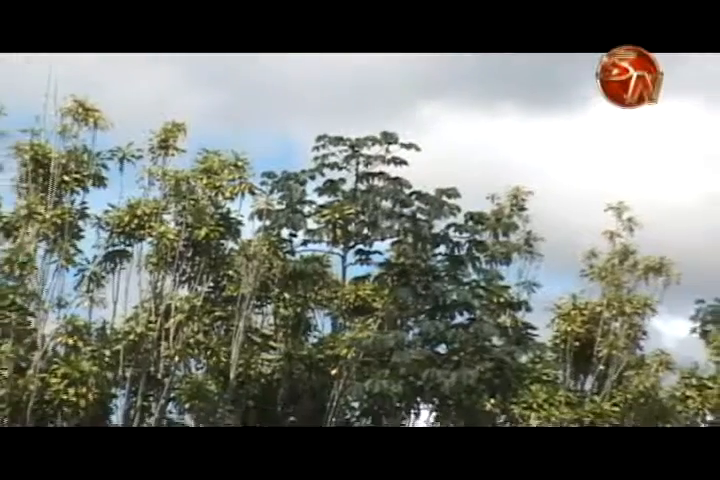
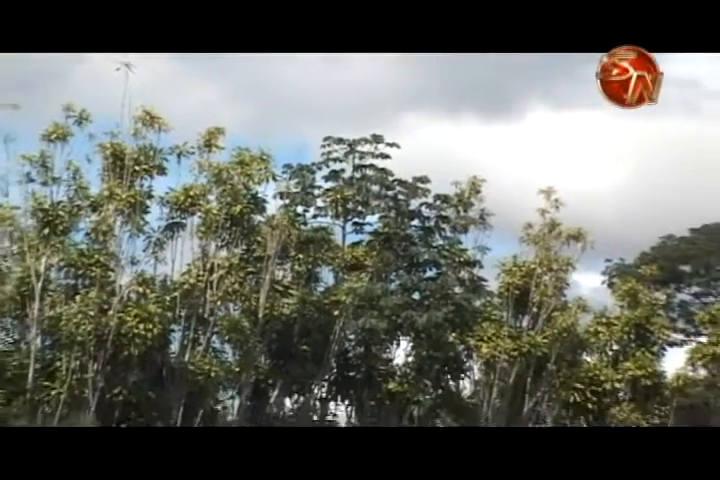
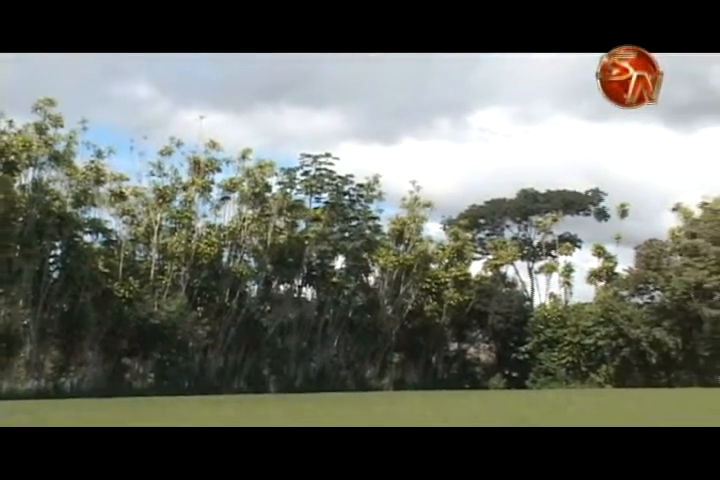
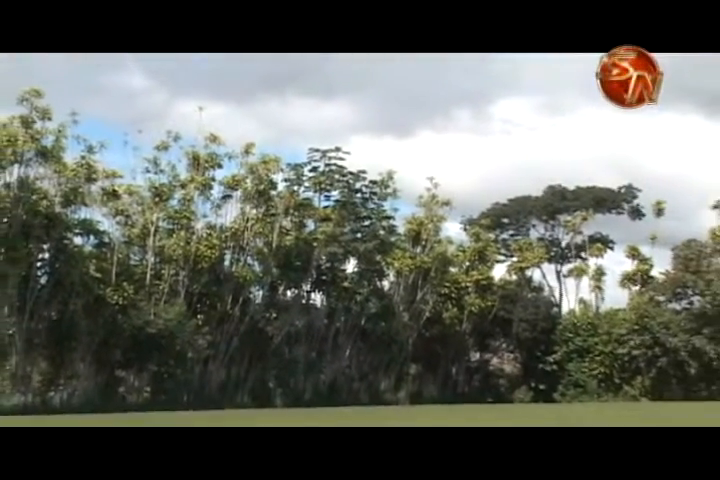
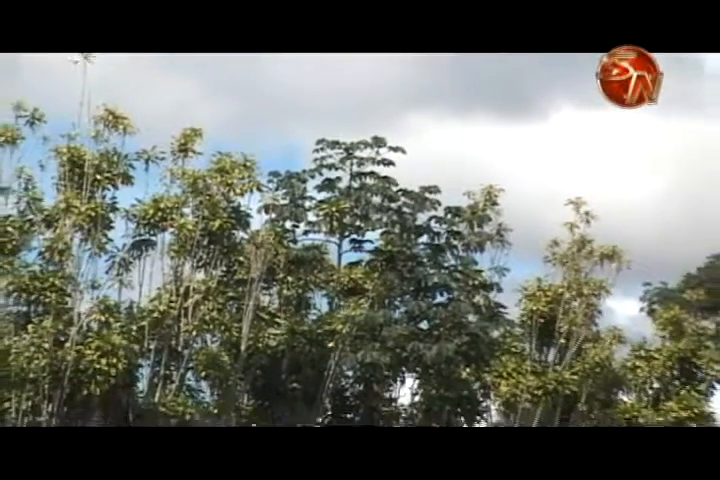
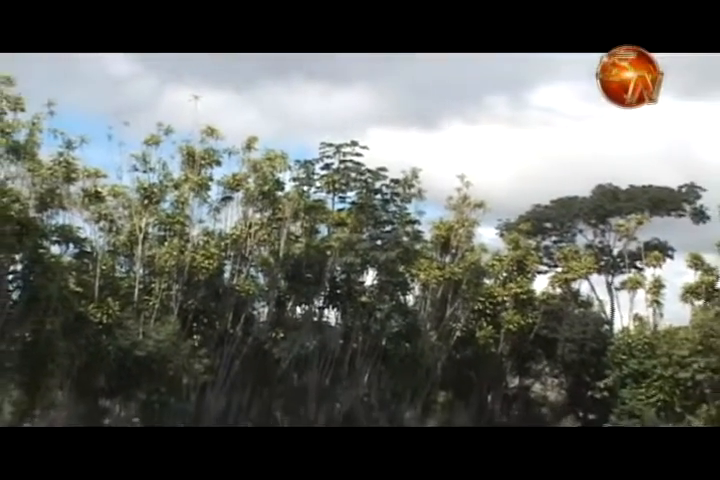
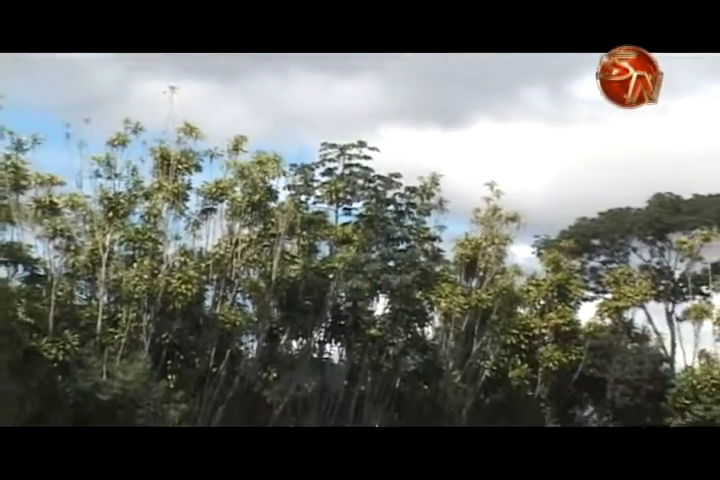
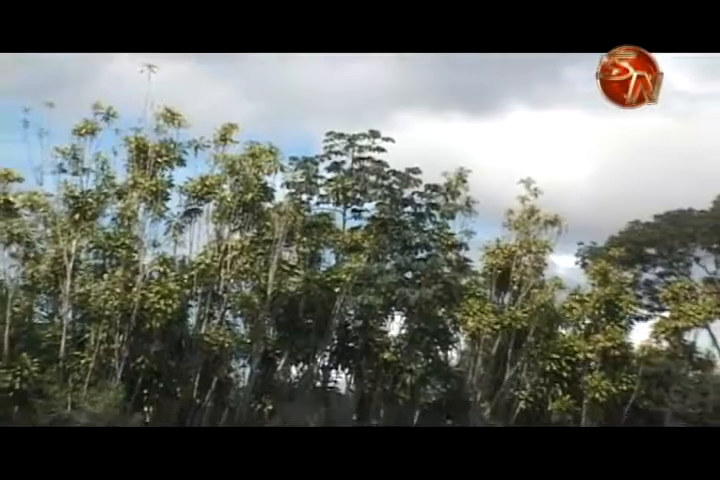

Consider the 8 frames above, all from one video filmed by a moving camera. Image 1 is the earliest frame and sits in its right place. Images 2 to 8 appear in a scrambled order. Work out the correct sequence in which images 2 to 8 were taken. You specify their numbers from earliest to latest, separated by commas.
5, 2, 8, 7, 6, 4, 3
